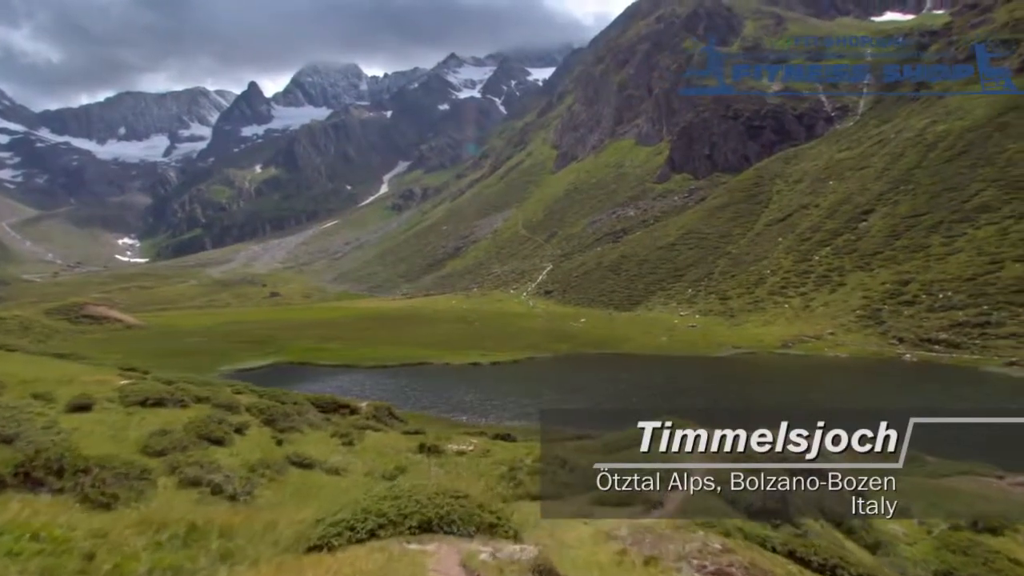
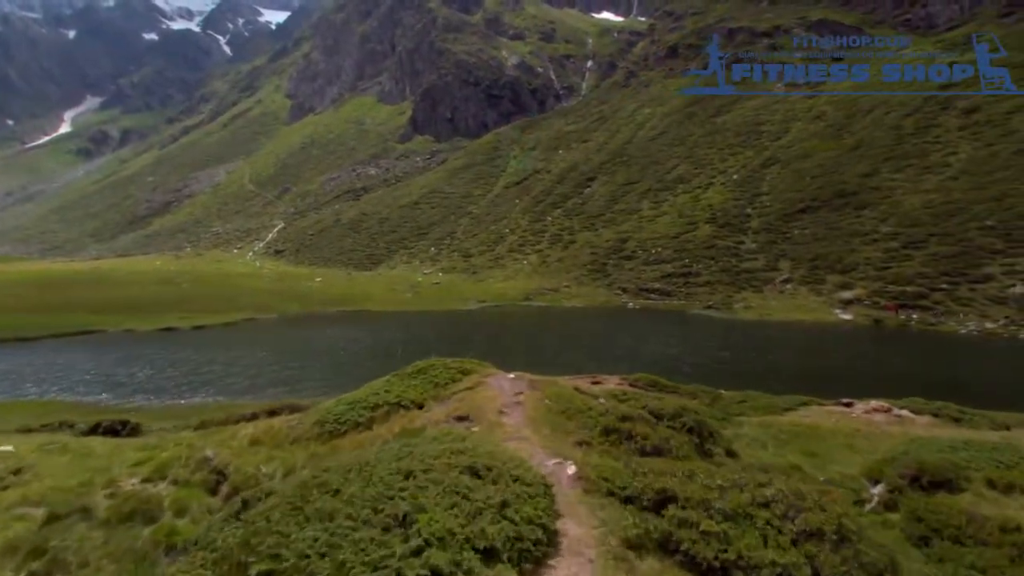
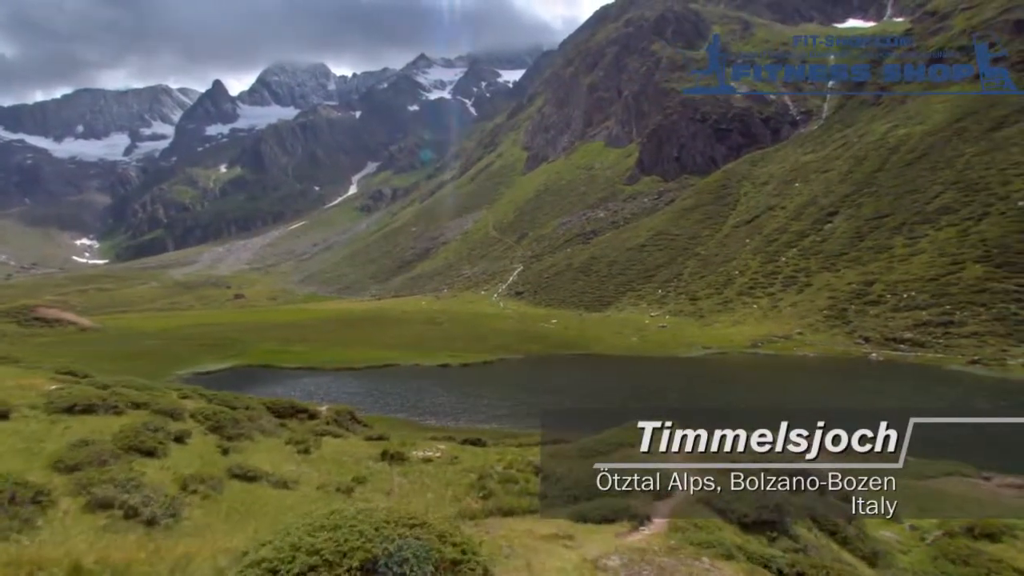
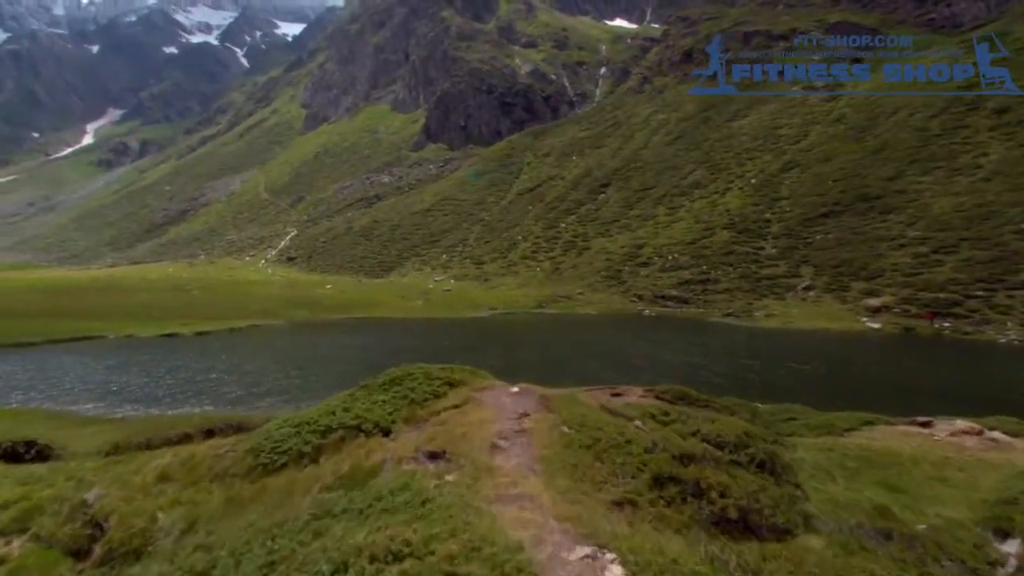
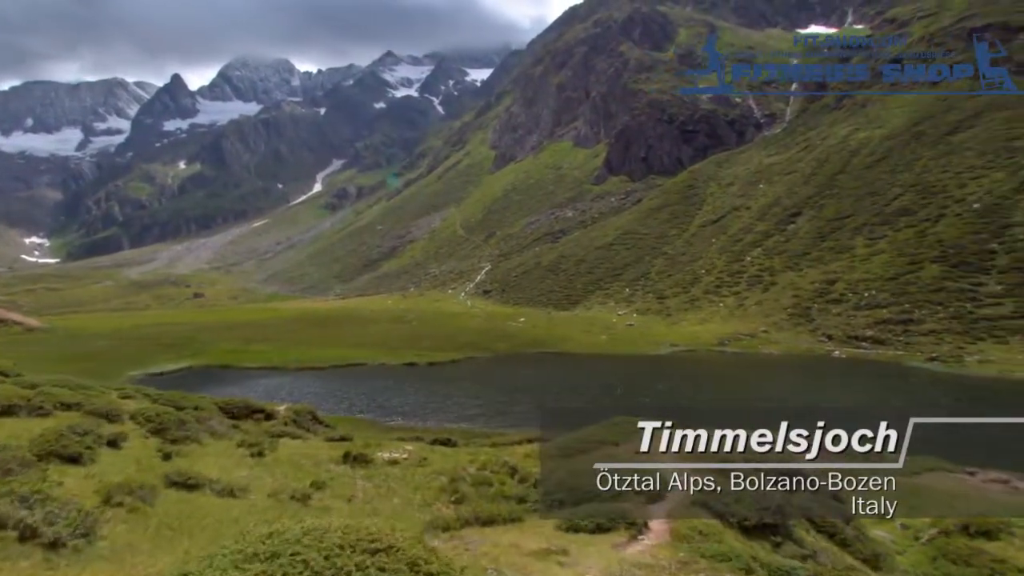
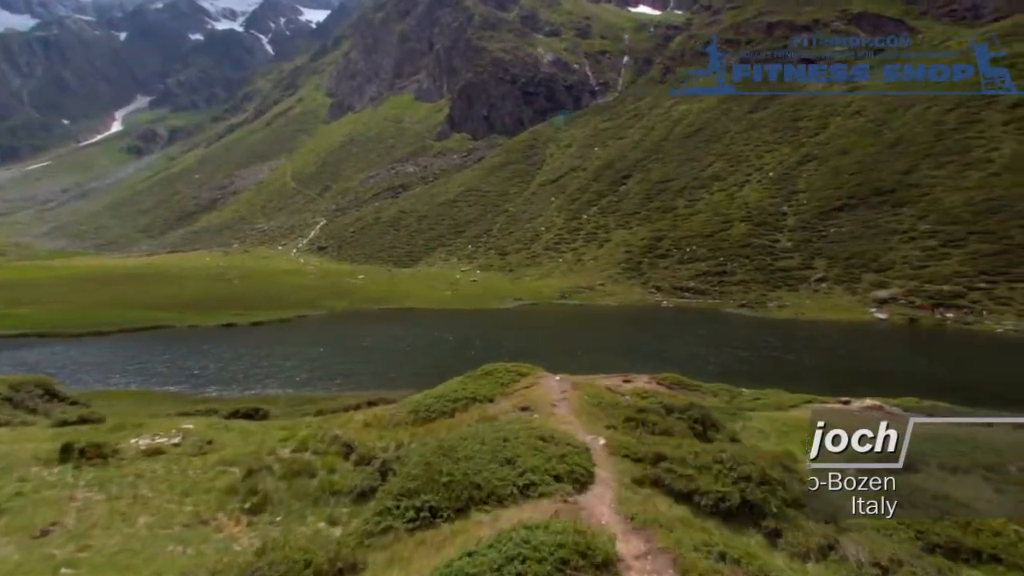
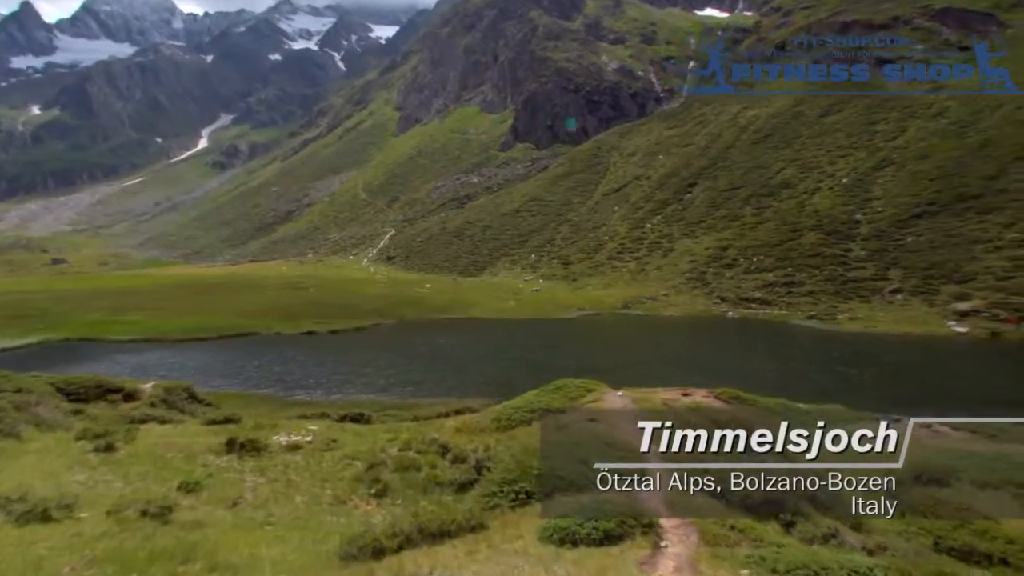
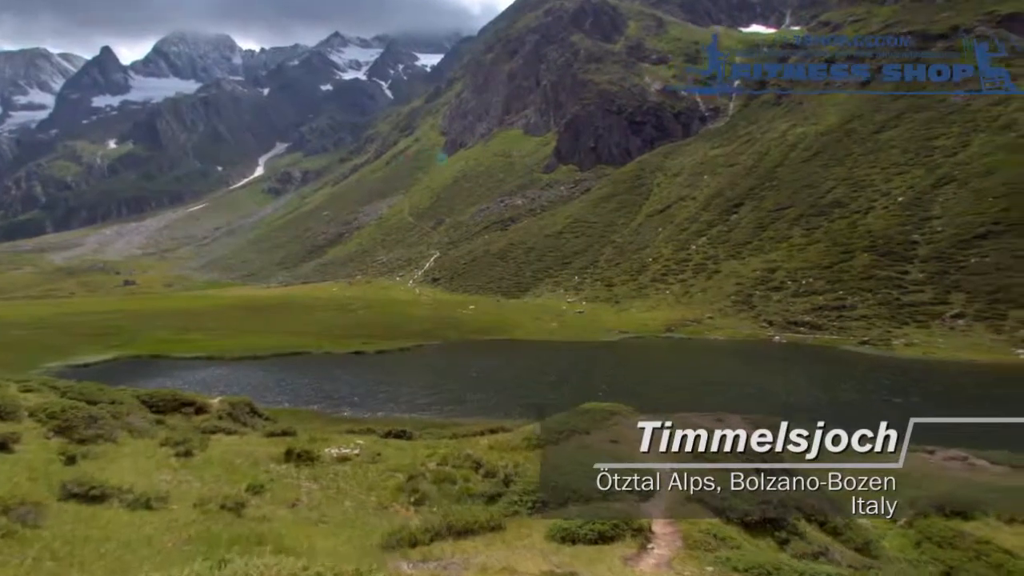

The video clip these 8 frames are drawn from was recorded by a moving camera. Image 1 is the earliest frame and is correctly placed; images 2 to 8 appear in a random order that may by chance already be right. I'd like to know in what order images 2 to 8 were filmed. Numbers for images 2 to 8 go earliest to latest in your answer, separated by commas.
3, 5, 8, 7, 6, 2, 4
